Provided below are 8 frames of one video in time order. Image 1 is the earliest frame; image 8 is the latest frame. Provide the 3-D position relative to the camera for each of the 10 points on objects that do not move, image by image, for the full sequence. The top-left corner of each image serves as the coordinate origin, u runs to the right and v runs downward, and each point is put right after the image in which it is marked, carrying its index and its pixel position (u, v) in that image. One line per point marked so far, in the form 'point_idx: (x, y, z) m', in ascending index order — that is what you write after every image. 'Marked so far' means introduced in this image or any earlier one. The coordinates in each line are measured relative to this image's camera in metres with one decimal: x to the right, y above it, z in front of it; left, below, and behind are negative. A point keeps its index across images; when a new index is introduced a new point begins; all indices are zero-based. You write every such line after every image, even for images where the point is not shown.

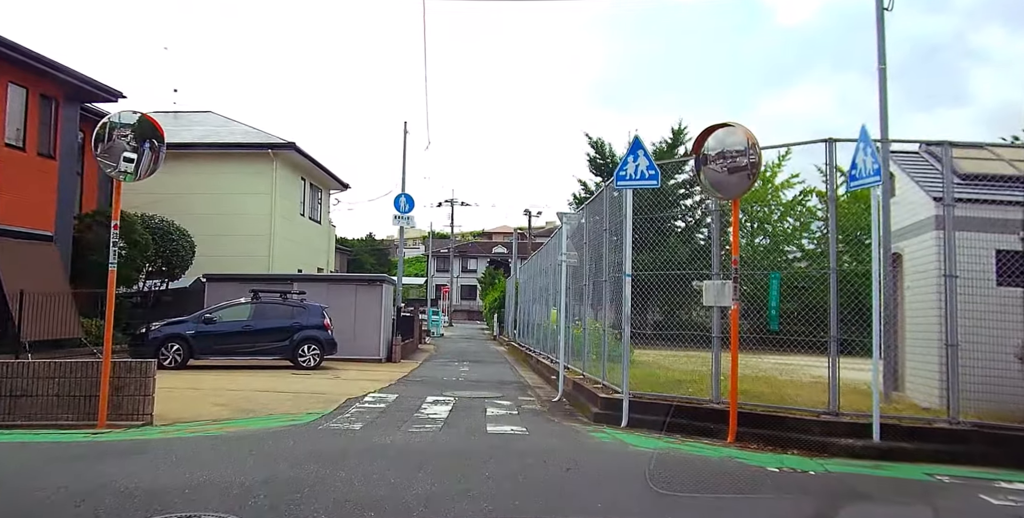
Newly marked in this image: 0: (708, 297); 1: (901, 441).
0: (+2.4, -0.5, +9.0) m
1: (+4.0, -1.9, +7.8) m
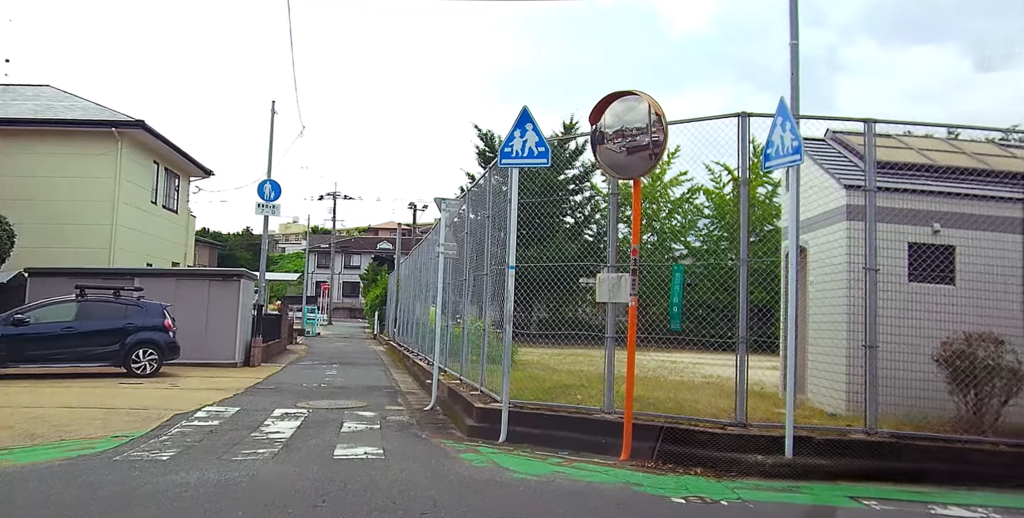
0: (+1.0, -0.4, +7.7) m
1: (+2.7, -1.8, +6.8) m
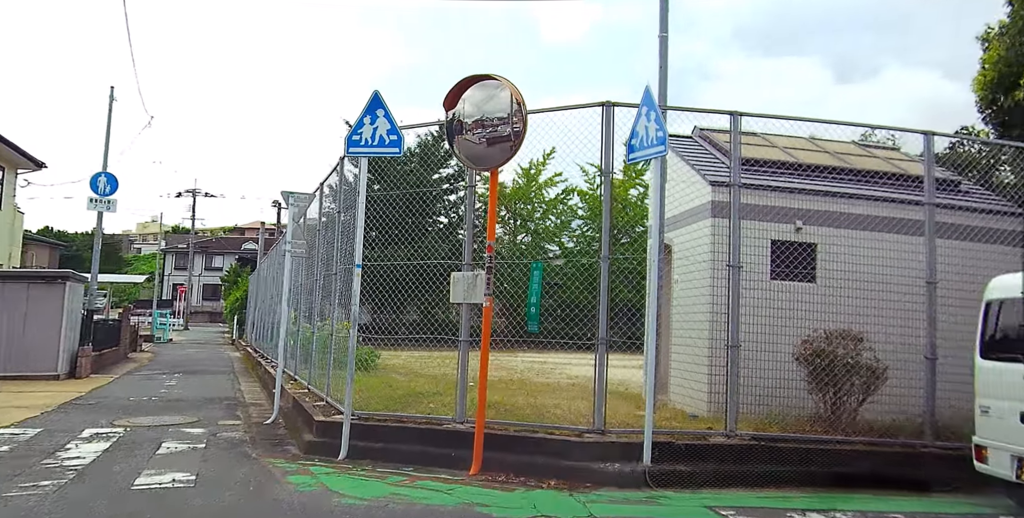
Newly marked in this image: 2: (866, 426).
0: (-0.5, -0.3, +7.0) m
1: (+1.4, -1.7, +6.3) m
2: (+3.2, -1.5, +6.9) m
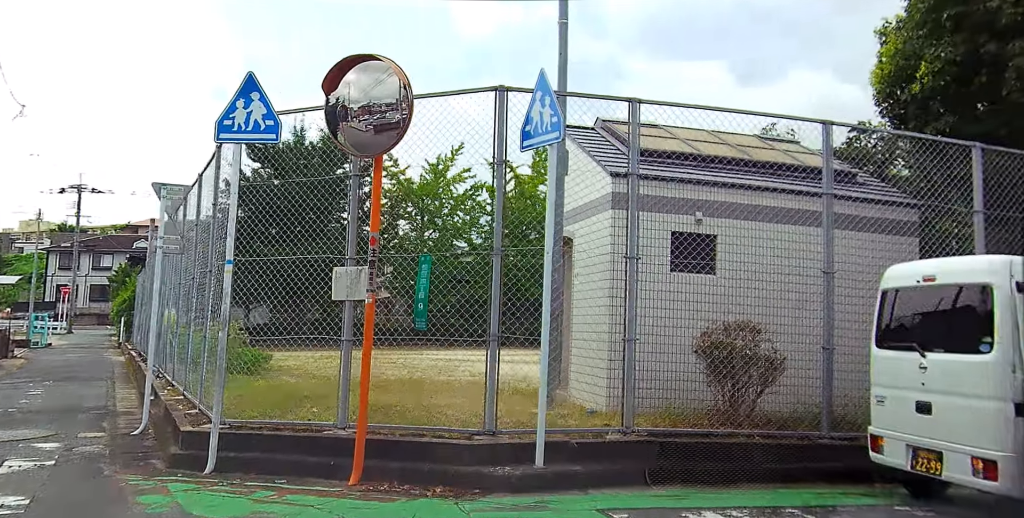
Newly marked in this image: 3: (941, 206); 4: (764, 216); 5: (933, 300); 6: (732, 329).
0: (-1.5, -0.2, +6.5) m
1: (+0.5, -1.6, +6.0) m
2: (+2.3, -1.4, +6.8) m
3: (+4.2, +0.5, +7.3) m
4: (+2.4, +0.4, +7.4) m
5: (+3.4, -0.3, +6.0) m
6: (+2.0, -0.6, +7.0) m
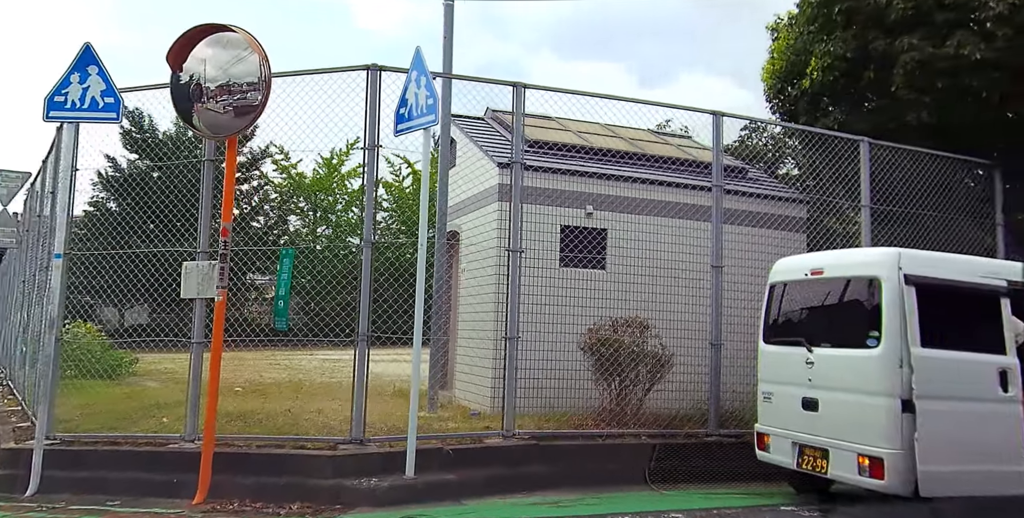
0: (-2.5, -0.2, +5.7) m
1: (-0.5, -1.6, +5.5) m
2: (+1.2, -1.4, +6.5) m
3: (+3.0, +0.5, +7.3) m
4: (+1.3, +0.5, +7.1) m
5: (+2.4, -0.3, +5.9) m
6: (+0.9, -0.6, +6.7) m
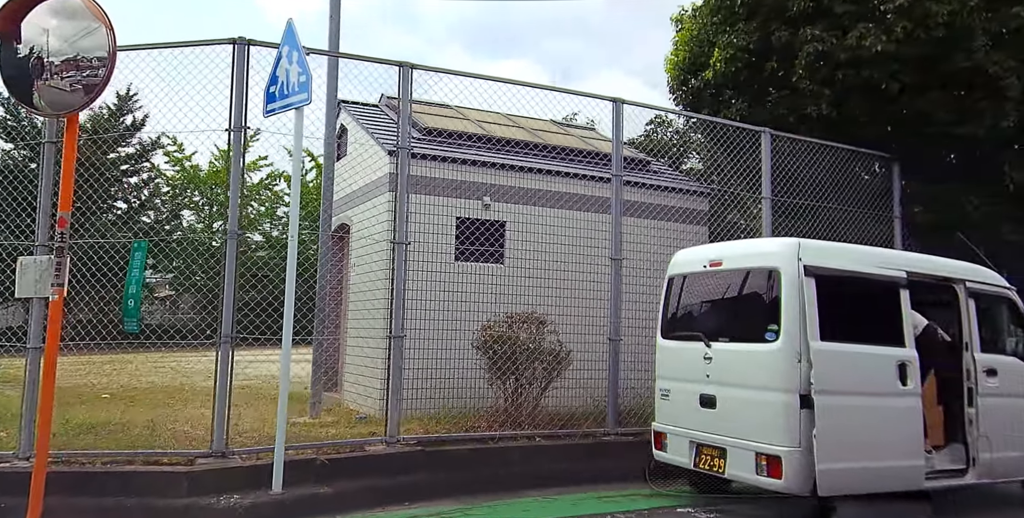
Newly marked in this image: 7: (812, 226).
0: (-3.3, -0.1, +5.0) m
1: (-1.3, -1.5, +5.0) m
2: (+0.3, -1.3, +6.2) m
3: (+2.0, +0.6, +7.1) m
4: (+0.4, +0.5, +6.8) m
5: (+1.6, -0.2, +5.7) m
6: (0.0, -0.5, +6.3) m
7: (+3.0, +0.3, +7.5) m
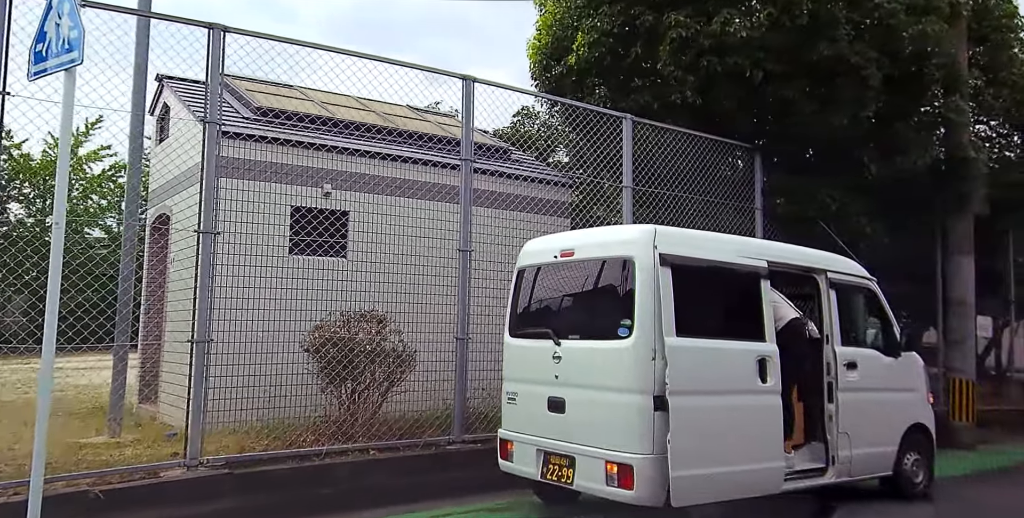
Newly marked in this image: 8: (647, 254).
0: (-4.3, -0.1, +3.9) m
1: (-2.3, -1.5, +4.1) m
2: (-0.9, -1.2, +5.5) m
3: (+0.7, +0.7, +6.7) m
4: (-0.9, +0.6, +6.1) m
5: (+0.4, -0.1, +5.2) m
6: (-1.2, -0.5, +5.6) m
7: (+1.6, +0.4, +7.2) m
8: (+0.8, 0.0, +4.7) m
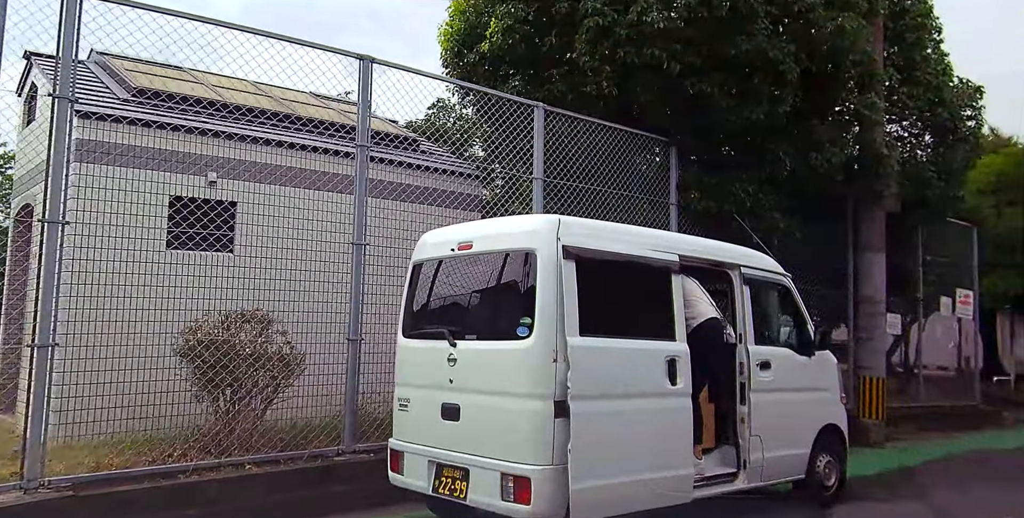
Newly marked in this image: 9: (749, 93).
0: (-4.8, 0.0, +3.2) m
1: (-2.9, -1.4, +3.6) m
2: (-1.6, -1.2, +5.0) m
3: (-0.1, +0.7, +6.3) m
4: (-1.7, +0.6, +5.6) m
5: (-0.3, -0.1, +4.8) m
6: (-1.9, -0.4, +5.1) m
7: (+0.7, +0.4, +6.9) m
8: (+0.2, +0.1, +4.4) m
9: (+2.4, +1.7, +7.7) m
